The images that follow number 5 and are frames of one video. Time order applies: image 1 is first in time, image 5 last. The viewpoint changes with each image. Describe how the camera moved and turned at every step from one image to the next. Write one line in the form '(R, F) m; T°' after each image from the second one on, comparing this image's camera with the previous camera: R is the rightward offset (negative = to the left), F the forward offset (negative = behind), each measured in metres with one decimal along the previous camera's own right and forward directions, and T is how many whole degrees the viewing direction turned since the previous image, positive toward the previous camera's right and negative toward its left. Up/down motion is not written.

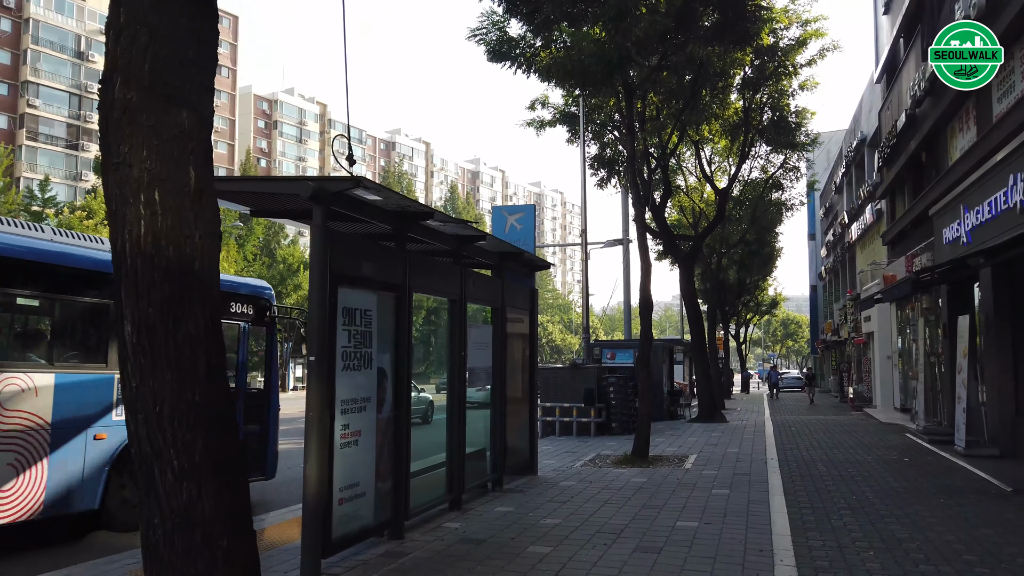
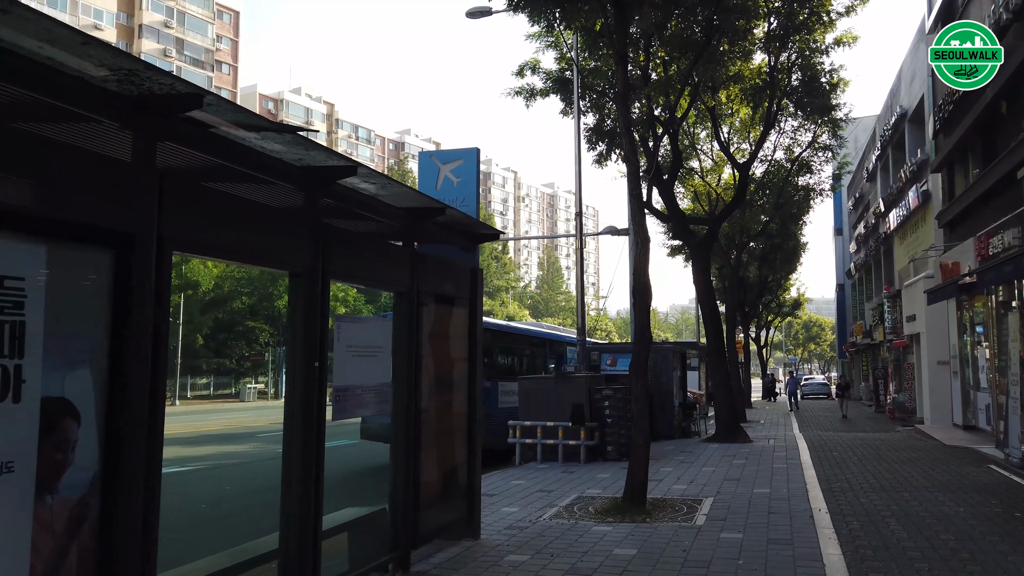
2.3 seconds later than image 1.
(+0.9, +3.5) m; -1°
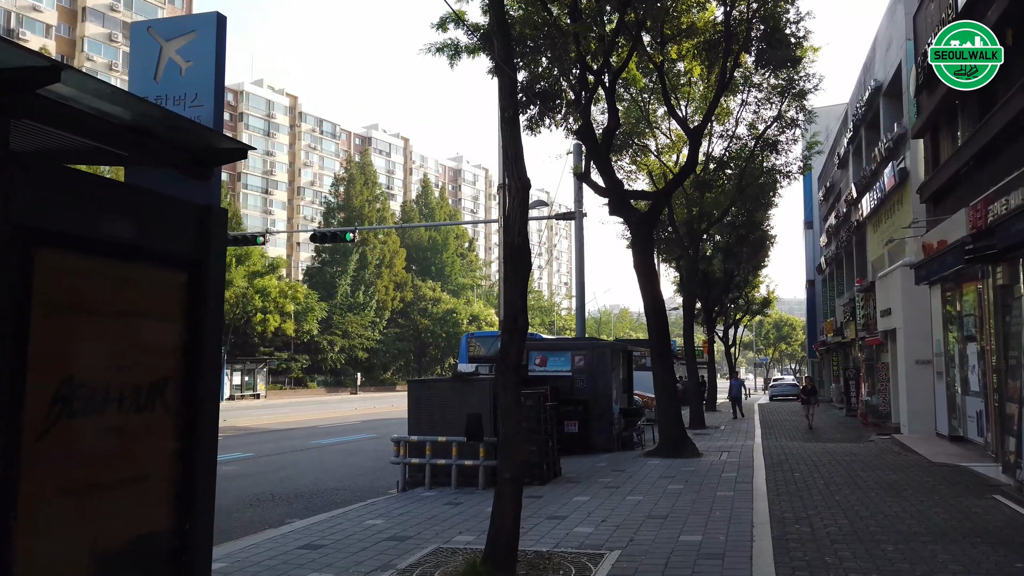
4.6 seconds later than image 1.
(+1.4, +3.0) m; +2°
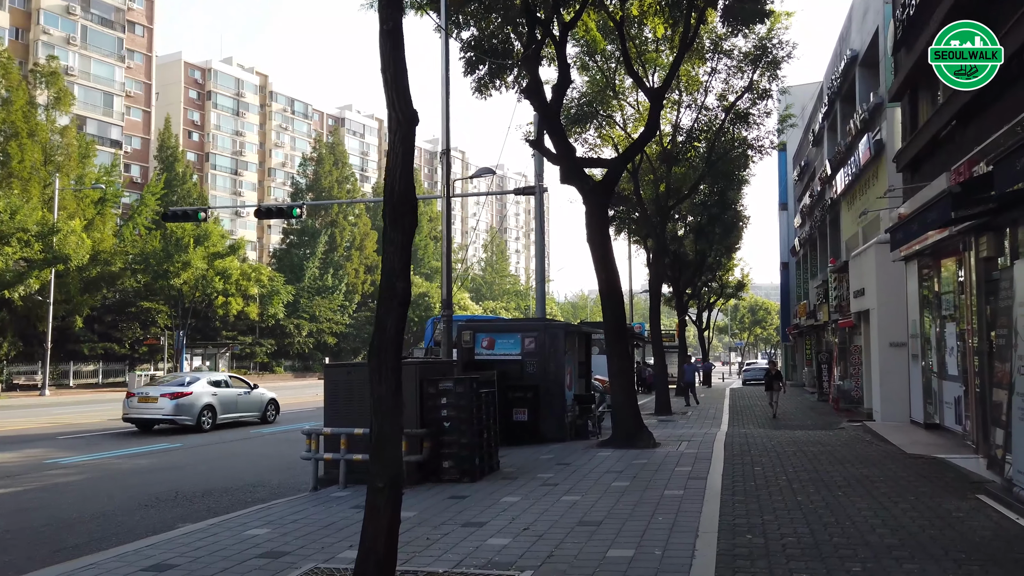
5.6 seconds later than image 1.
(+0.7, +1.4) m; +2°
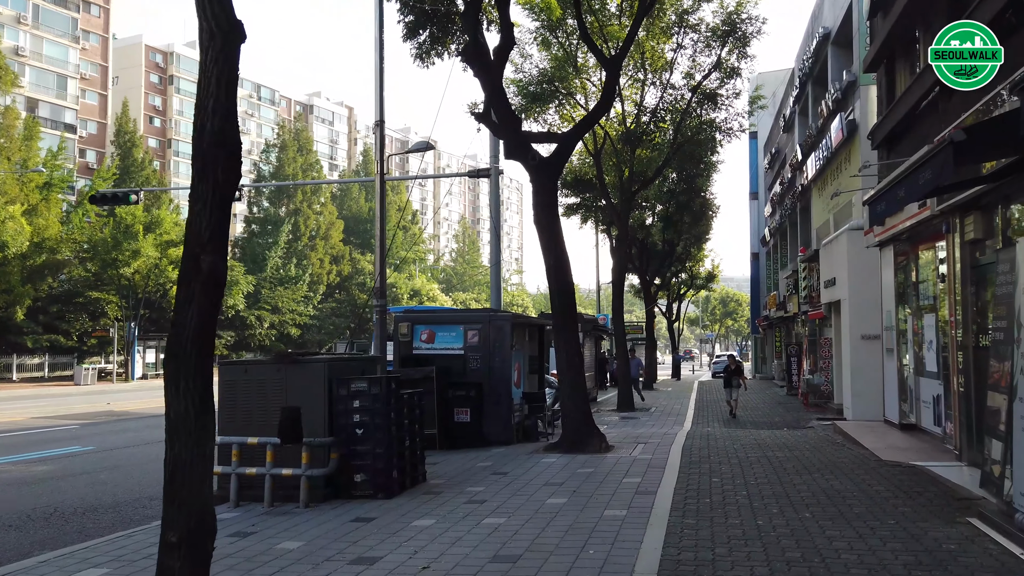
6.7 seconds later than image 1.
(+0.6, +1.4) m; +2°
